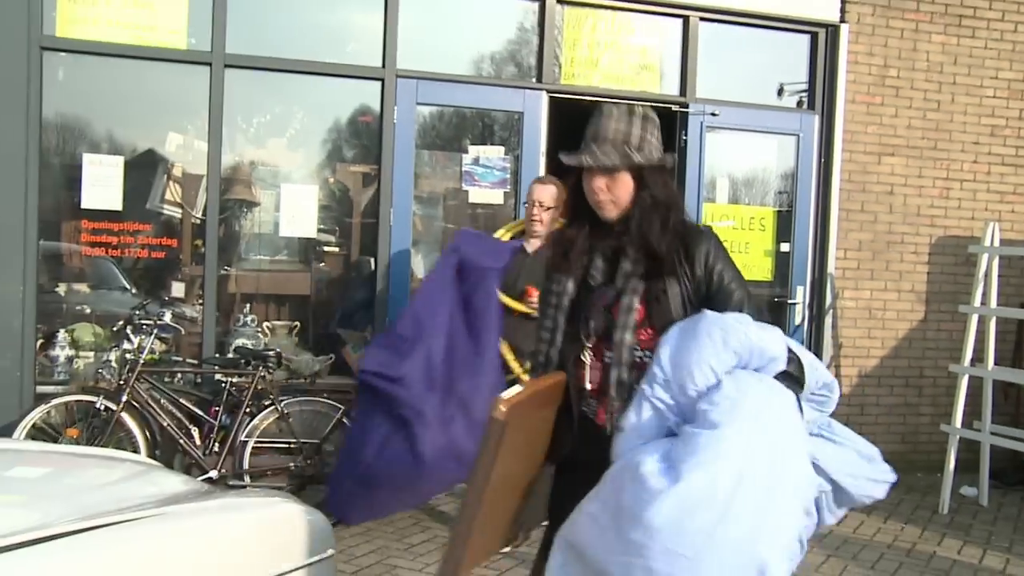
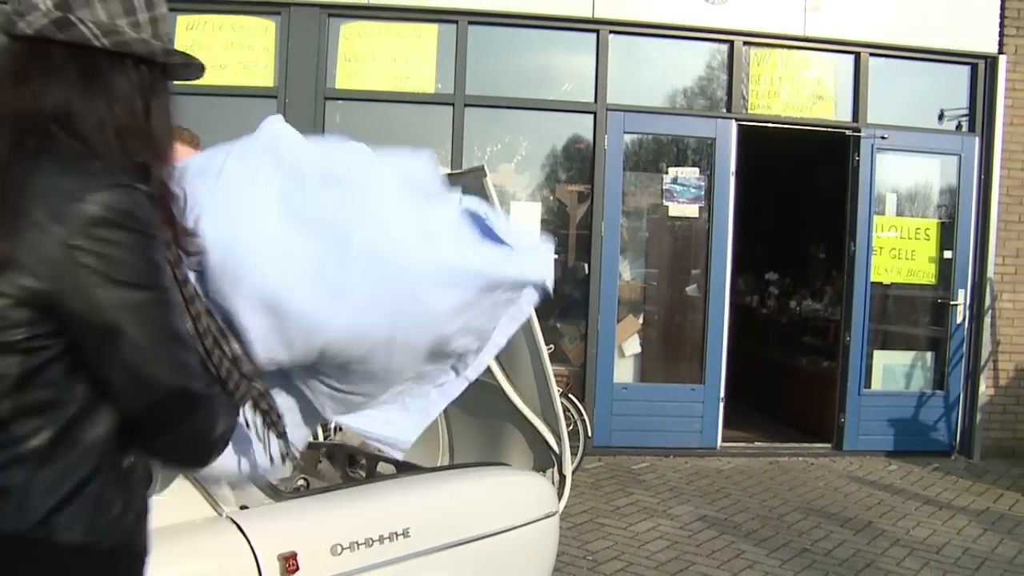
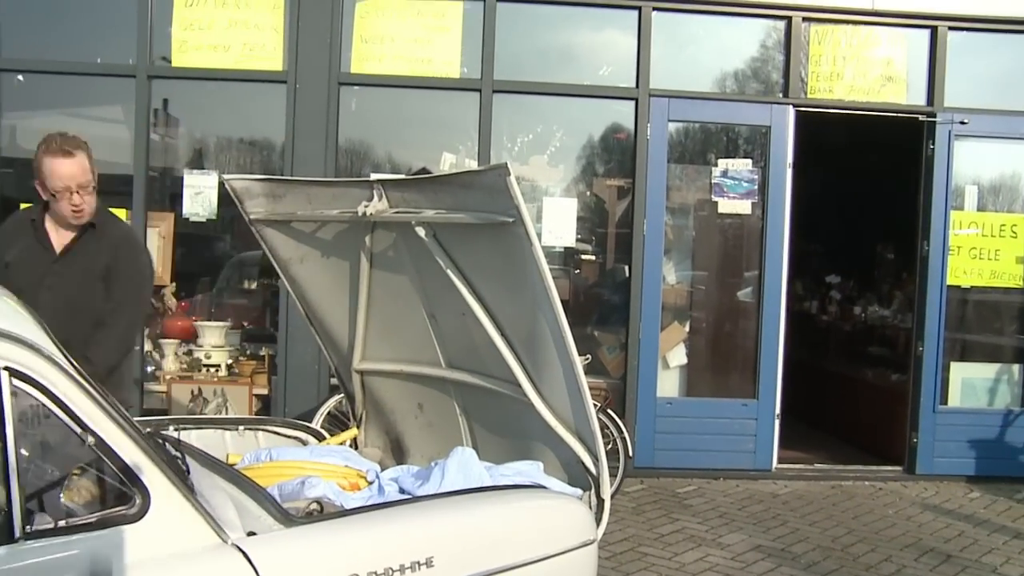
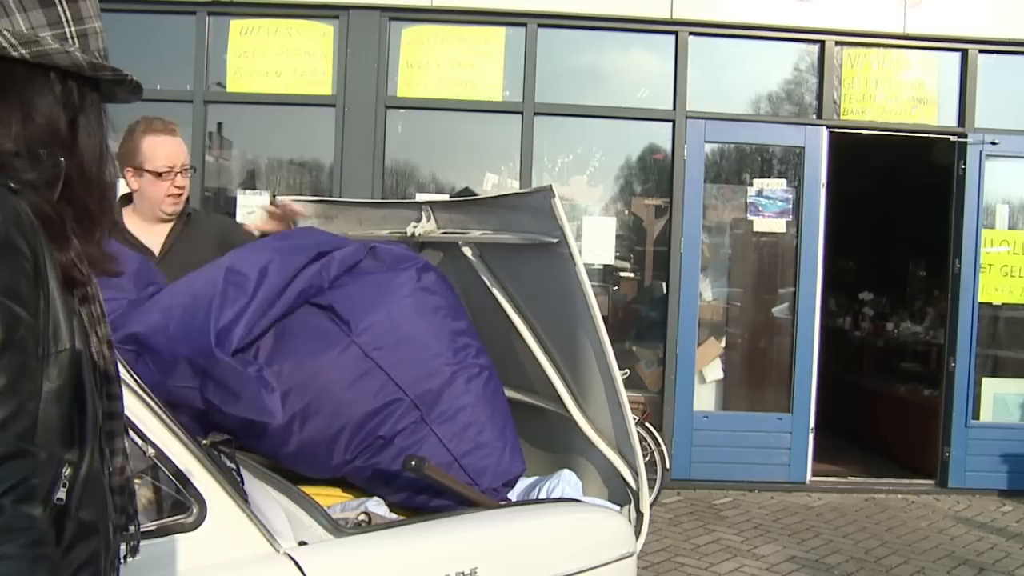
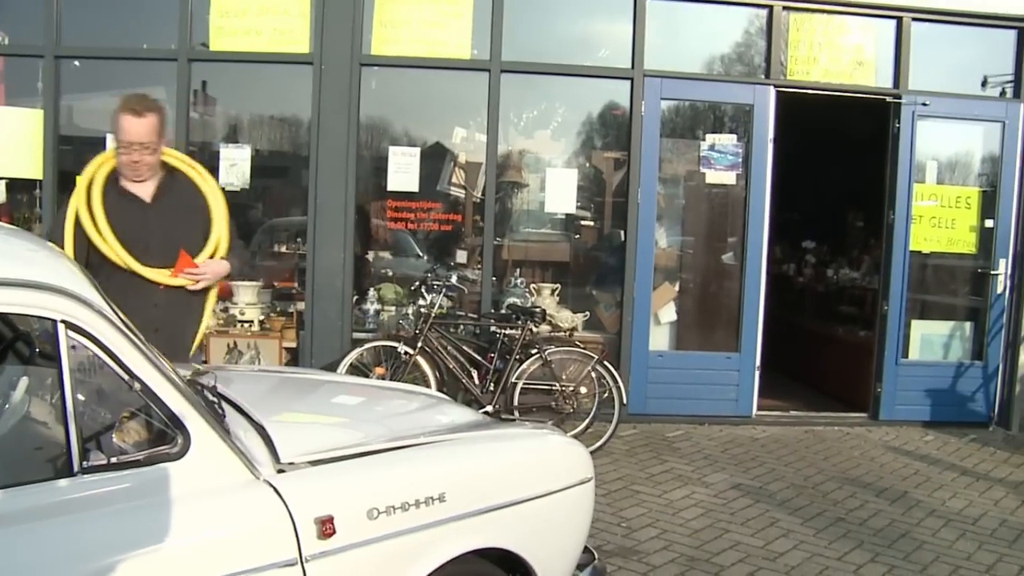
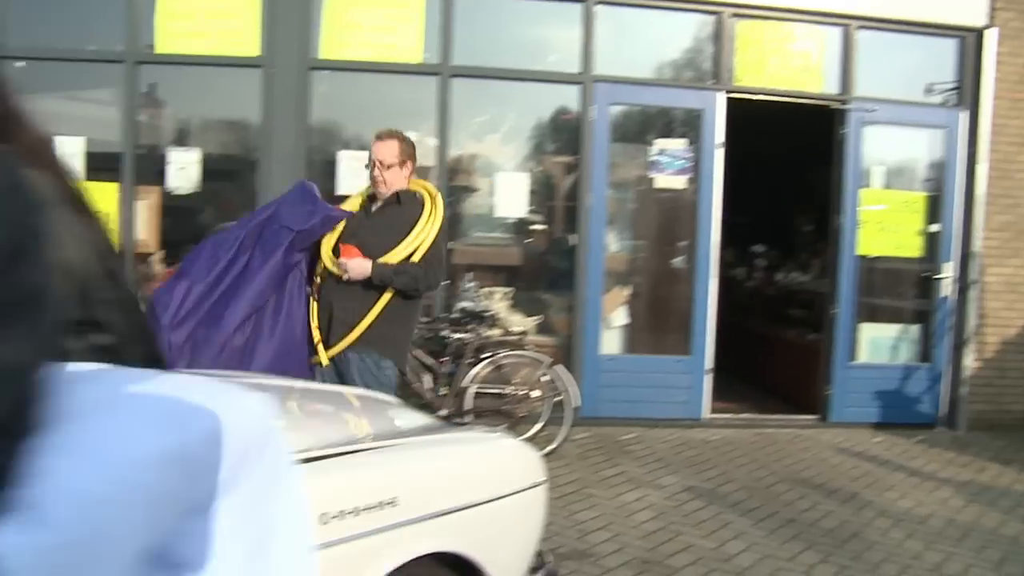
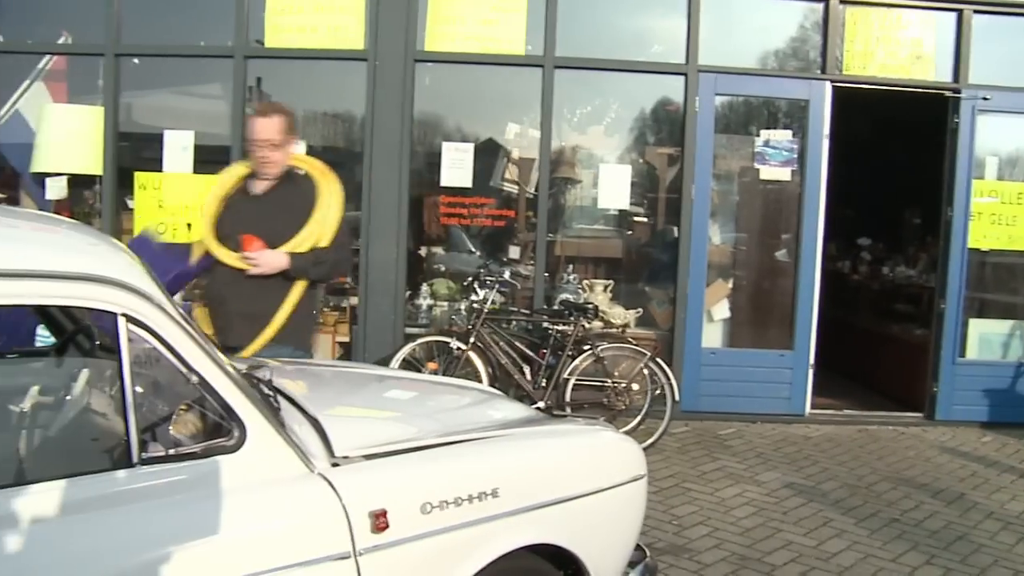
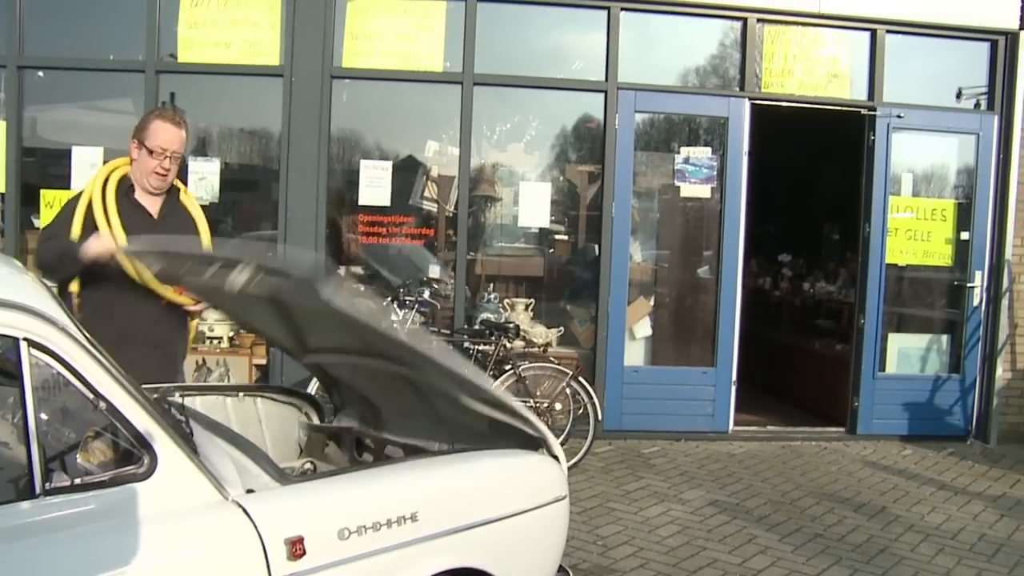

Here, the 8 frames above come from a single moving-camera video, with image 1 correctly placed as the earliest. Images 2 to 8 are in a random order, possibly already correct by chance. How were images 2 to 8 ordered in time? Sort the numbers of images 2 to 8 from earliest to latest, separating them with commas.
6, 7, 5, 8, 2, 3, 4
